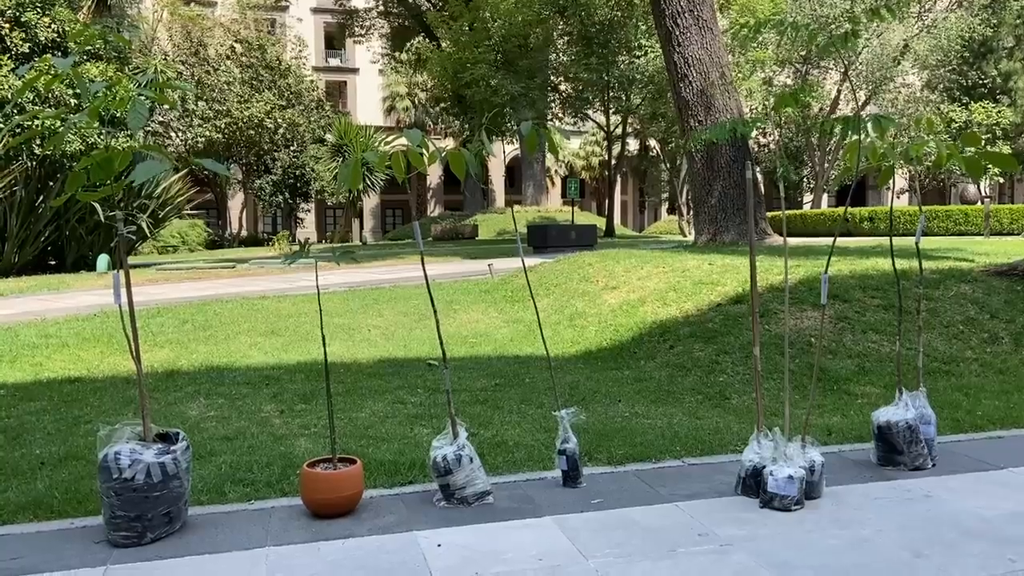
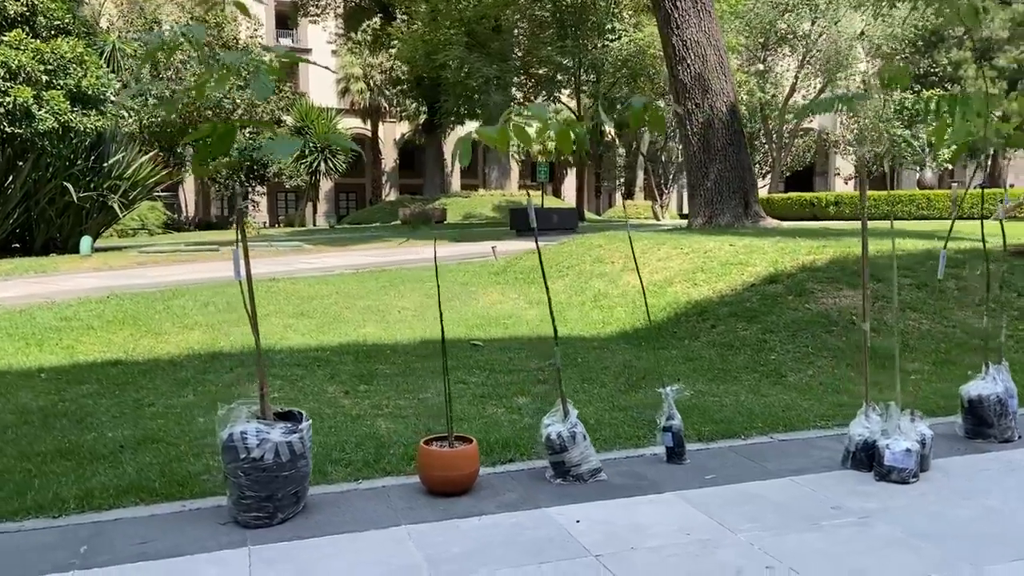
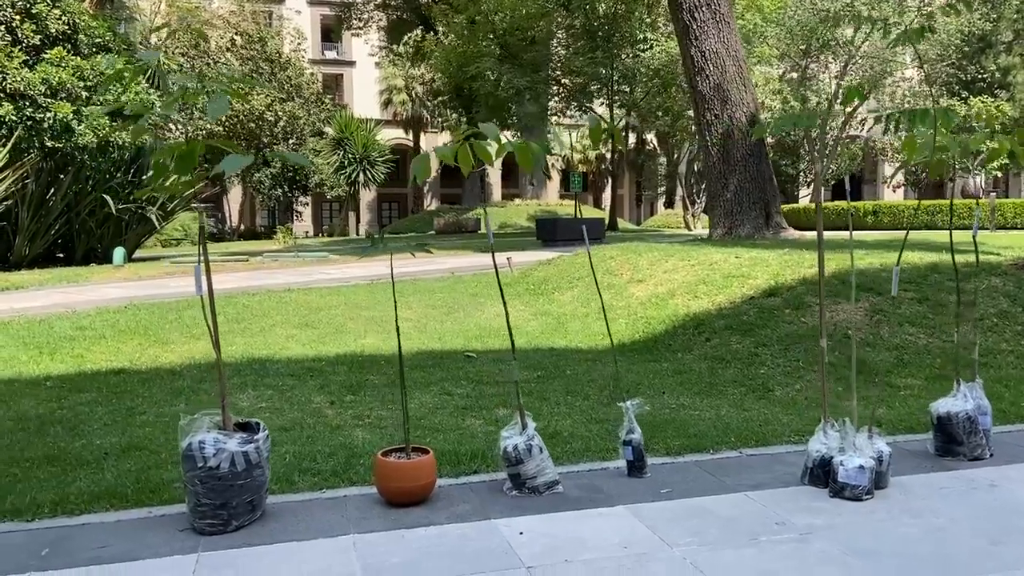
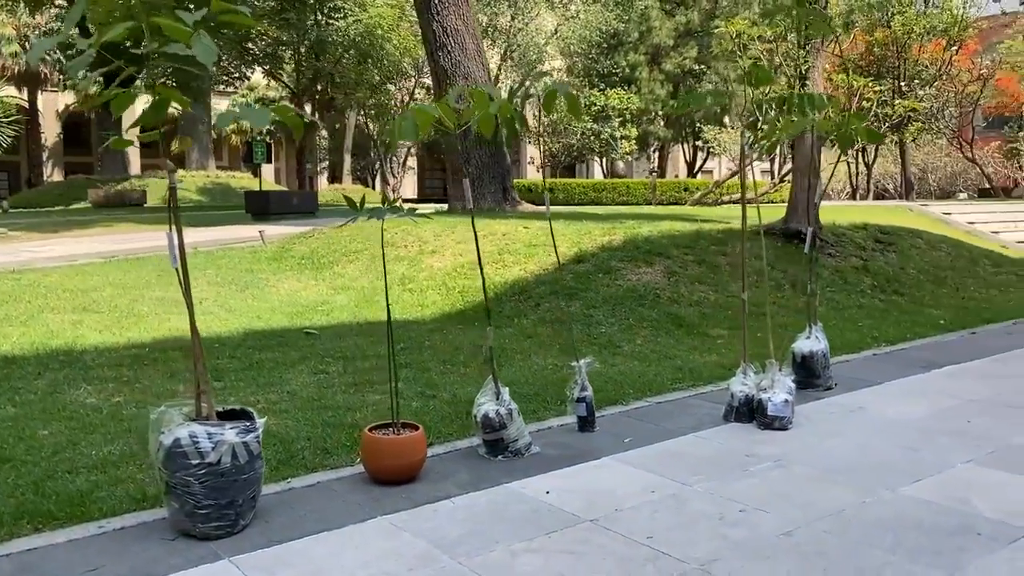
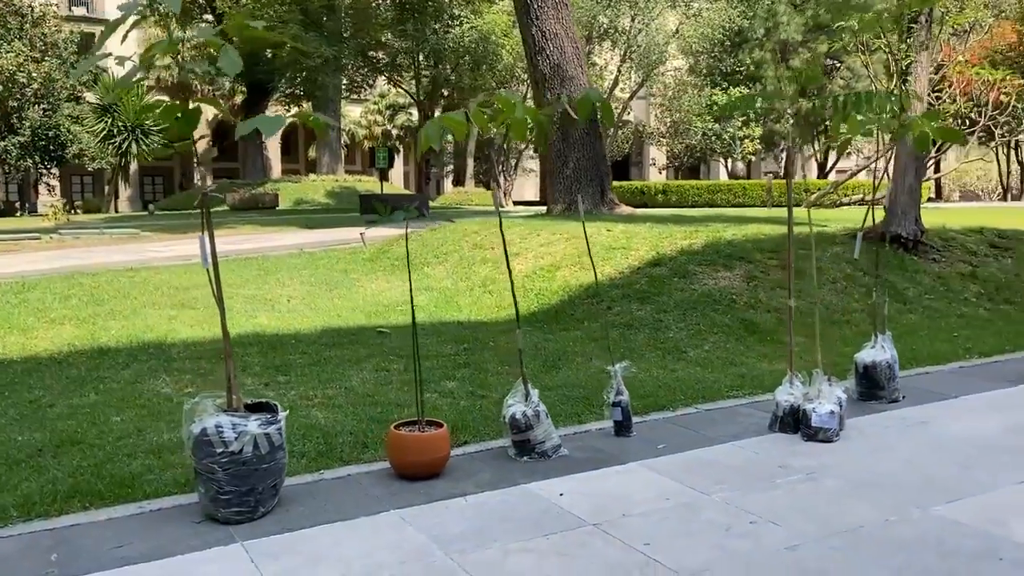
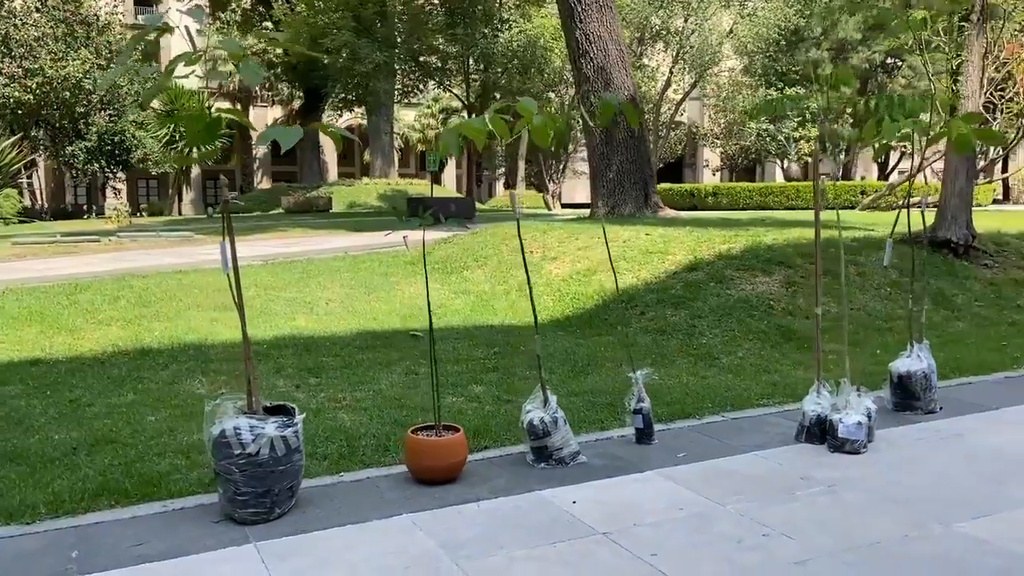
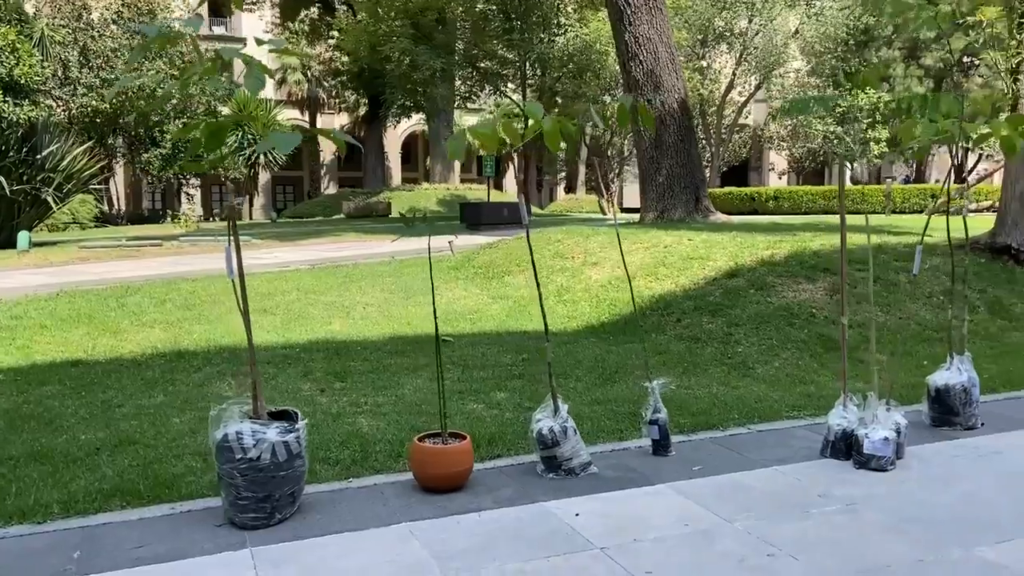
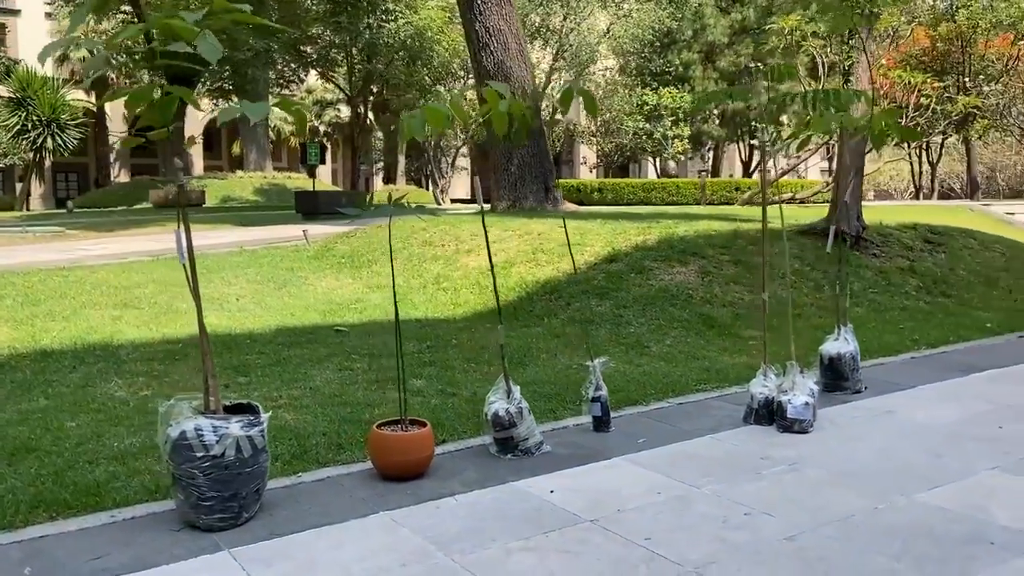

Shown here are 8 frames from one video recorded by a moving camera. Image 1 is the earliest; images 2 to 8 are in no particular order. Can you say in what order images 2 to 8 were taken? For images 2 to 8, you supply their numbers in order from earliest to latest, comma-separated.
3, 2, 7, 6, 5, 8, 4
